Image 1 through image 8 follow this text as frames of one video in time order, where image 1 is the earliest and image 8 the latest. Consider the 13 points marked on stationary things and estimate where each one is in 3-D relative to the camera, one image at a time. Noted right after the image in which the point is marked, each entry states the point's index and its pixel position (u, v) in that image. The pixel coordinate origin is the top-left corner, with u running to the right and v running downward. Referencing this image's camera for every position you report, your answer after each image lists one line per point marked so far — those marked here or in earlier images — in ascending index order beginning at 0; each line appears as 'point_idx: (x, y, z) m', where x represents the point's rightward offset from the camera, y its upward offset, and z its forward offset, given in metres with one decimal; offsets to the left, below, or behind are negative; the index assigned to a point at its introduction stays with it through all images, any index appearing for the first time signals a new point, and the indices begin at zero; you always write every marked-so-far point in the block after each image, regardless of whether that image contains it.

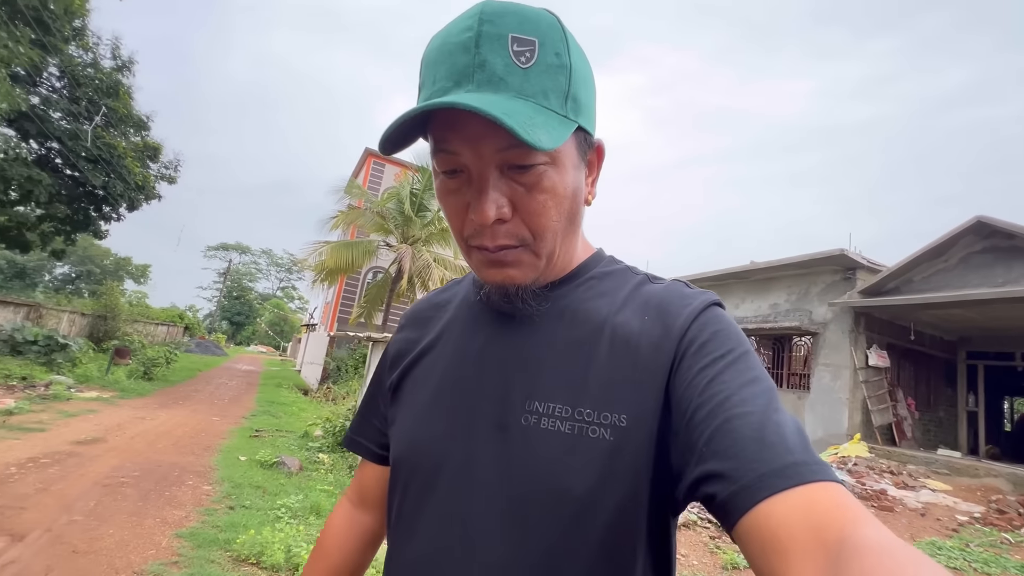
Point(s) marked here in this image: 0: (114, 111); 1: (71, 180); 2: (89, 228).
0: (-11.2, +5.0, +13.5) m
1: (-12.3, +3.0, +13.3) m
2: (-12.8, +1.8, +14.4) m
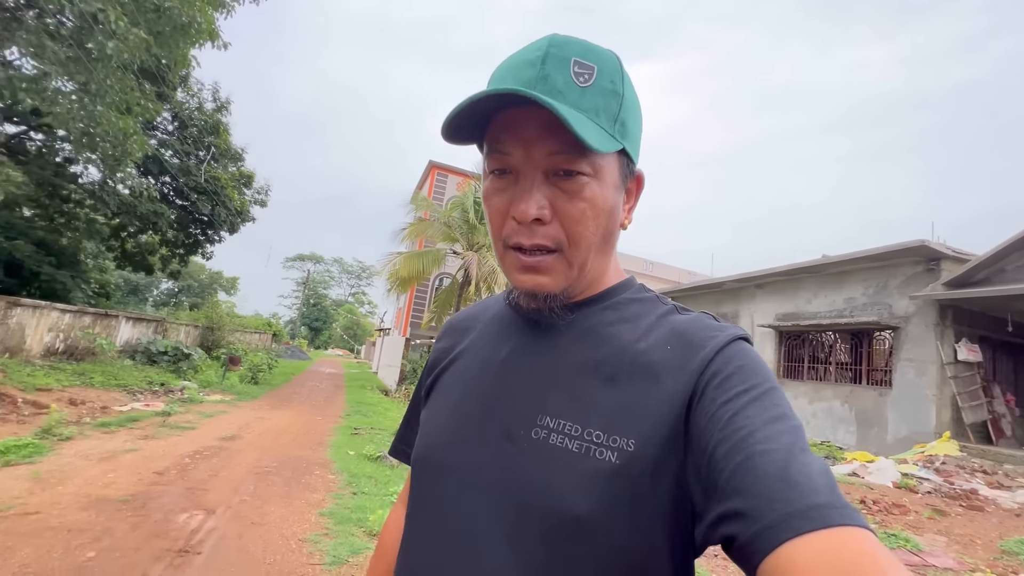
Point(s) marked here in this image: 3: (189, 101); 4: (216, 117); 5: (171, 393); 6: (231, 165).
0: (-9.5, +4.6, +15.3) m
1: (-10.5, +2.5, +15.2) m
2: (-10.8, +1.3, +16.3) m
3: (-9.8, +5.7, +14.5) m
4: (-9.3, +5.4, +15.1) m
5: (-6.9, -2.1, +9.6) m
6: (-9.7, +4.2, +16.5) m
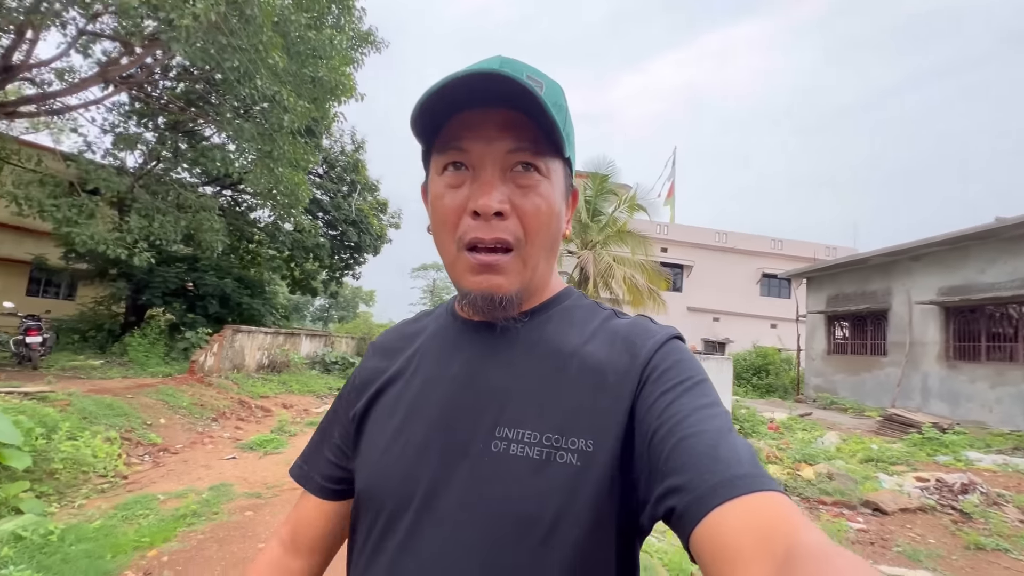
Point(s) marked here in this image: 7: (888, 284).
0: (-5.7, +4.0, +17.6) m
1: (-6.6, +1.8, +17.8) m
2: (-6.5, +0.6, +18.9) m
3: (-6.3, +5.0, +16.9) m
4: (-5.7, +4.8, +17.3) m
5: (-4.0, -2.6, +11.5) m
6: (-5.6, +3.7, +18.8) m
7: (+10.9, +0.1, +13.8) m
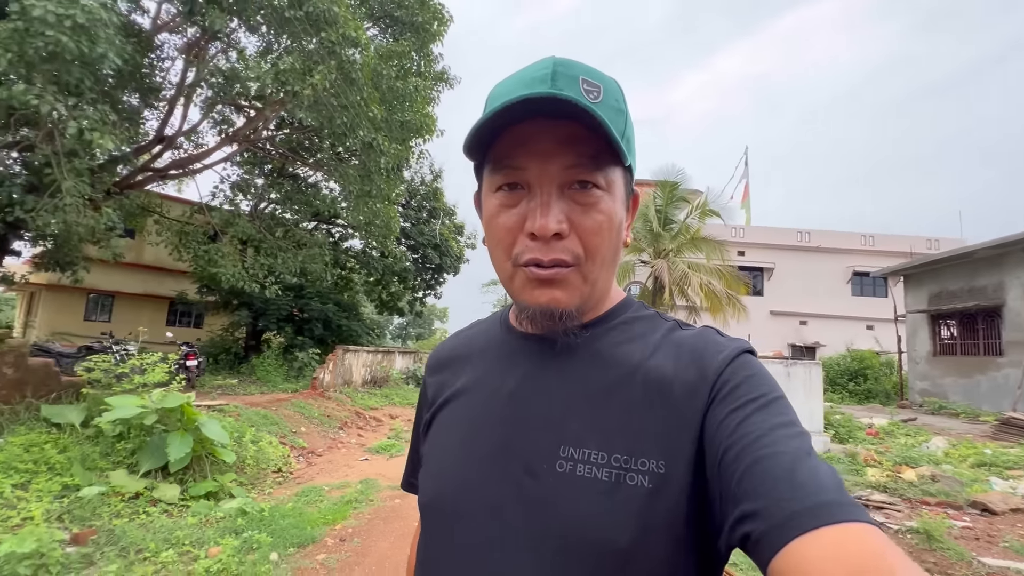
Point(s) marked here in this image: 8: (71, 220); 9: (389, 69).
0: (-3.0, +3.2, +18.9) m
1: (-3.7, +1.0, +19.2) m
2: (-3.4, -0.2, +20.2) m
3: (-3.7, +4.3, +18.4) m
4: (-3.1, +4.1, +18.7) m
5: (-1.9, -3.2, +12.5) m
6: (-2.8, +2.9, +20.1) m
7: (+13.1, +0.3, +12.7) m
8: (-7.1, +1.1, +7.7) m
9: (-2.8, +4.9, +10.7) m
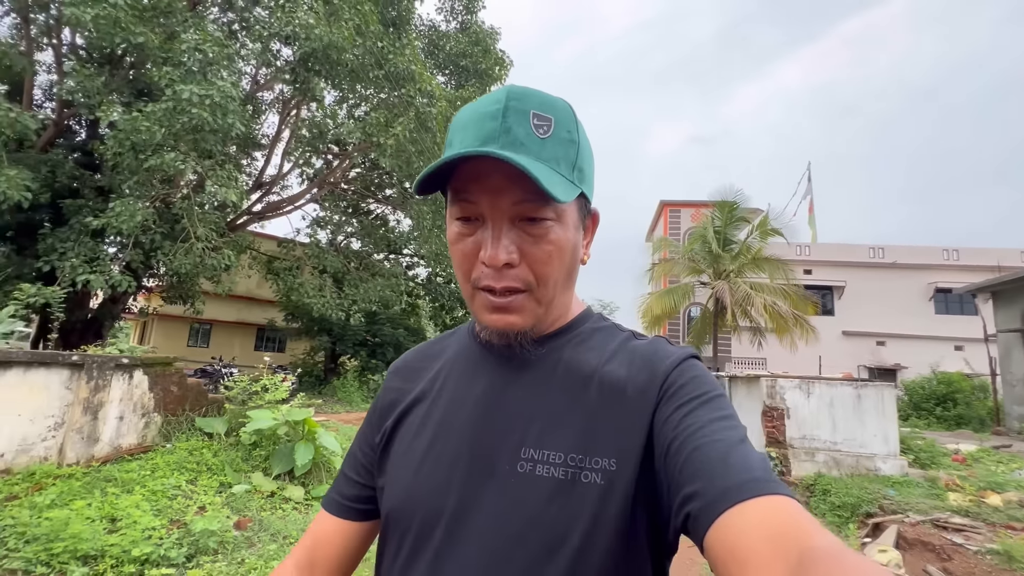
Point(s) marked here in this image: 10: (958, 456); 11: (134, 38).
0: (-0.6, +2.2, +19.8) m
1: (-1.3, 0.0, +20.0) m
2: (-0.8, -1.2, +21.0) m
3: (-1.5, +3.3, +19.4) m
4: (-0.7, +3.1, +19.7) m
5: (-0.1, -3.8, +13.0) m
6: (-0.3, +1.8, +21.0) m
7: (+14.7, -0.1, +11.7) m
8: (-6.0, +0.5, +9.0) m
9: (-1.4, +4.3, +11.7) m
10: (+8.6, -3.2, +9.2) m
11: (-6.4, +4.2, +8.1) m
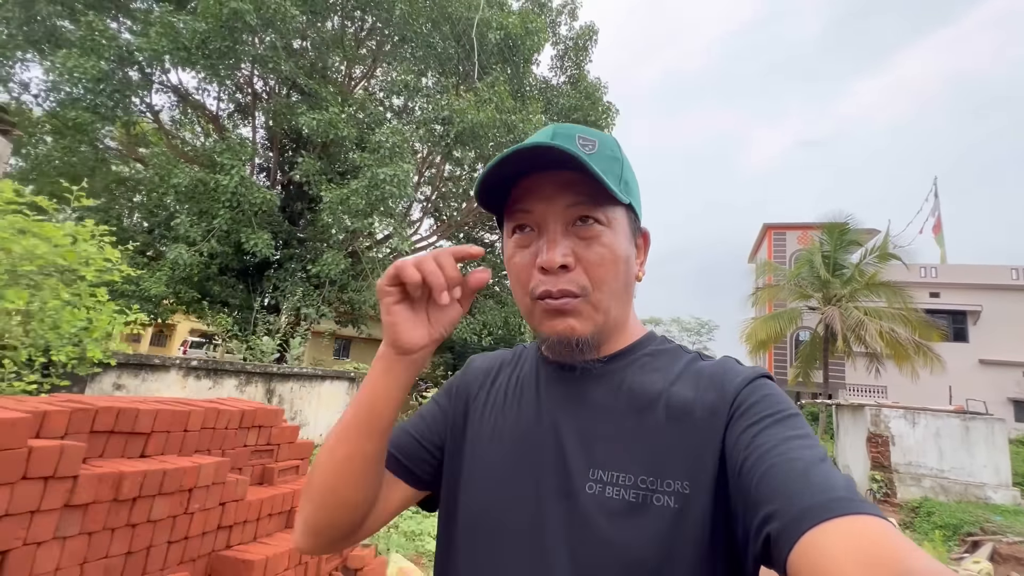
0: (+3.9, +1.2, +21.3) m
1: (+3.3, -1.0, +21.5) m
2: (+3.9, -2.3, +22.3) m
3: (+3.0, +2.3, +21.0) m
4: (+3.7, +2.0, +21.1) m
5: (+3.1, -4.6, +14.3) m
6: (+4.5, +0.8, +22.3) m
7: (+17.4, -0.8, +10.4) m
8: (-3.3, -0.2, +11.6) m
9: (+1.7, +3.5, +13.4) m
10: (+11.0, -3.9, +8.9) m
11: (-3.9, +3.5, +10.9) m
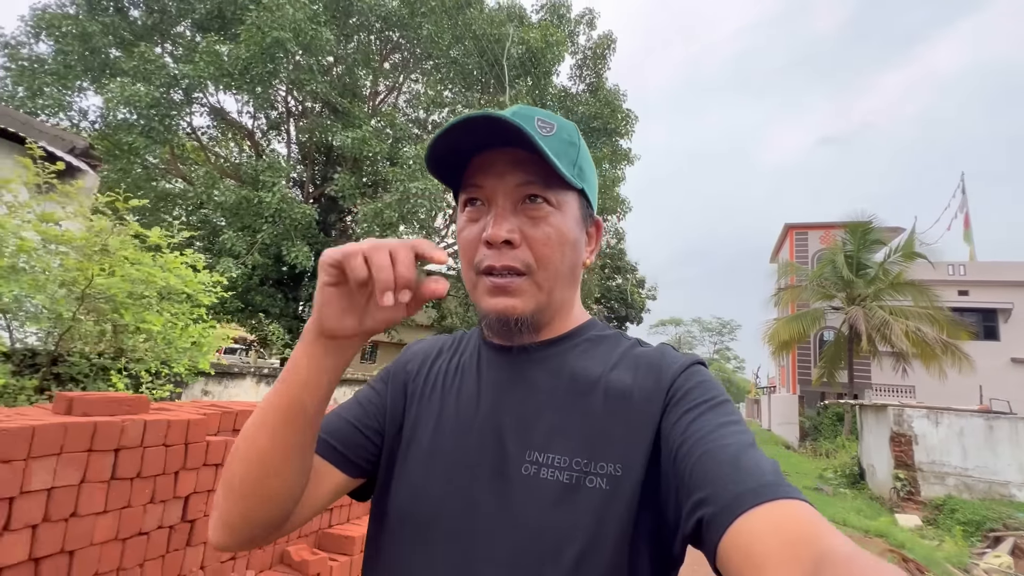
0: (+4.9, +1.0, +21.5) m
1: (+4.3, -1.2, +21.8) m
2: (+4.9, -2.4, +22.6) m
3: (+3.9, +2.1, +21.3) m
4: (+4.7, +1.9, +21.4) m
5: (+3.9, -4.8, +14.5) m
6: (+5.5, +0.6, +22.5) m
7: (+18.0, -0.7, +10.1) m
8: (-2.7, -0.4, +12.1) m
9: (+2.3, +3.4, +13.8) m
10: (+11.5, -3.9, +8.9) m
11: (-3.4, +3.3, +11.4) m
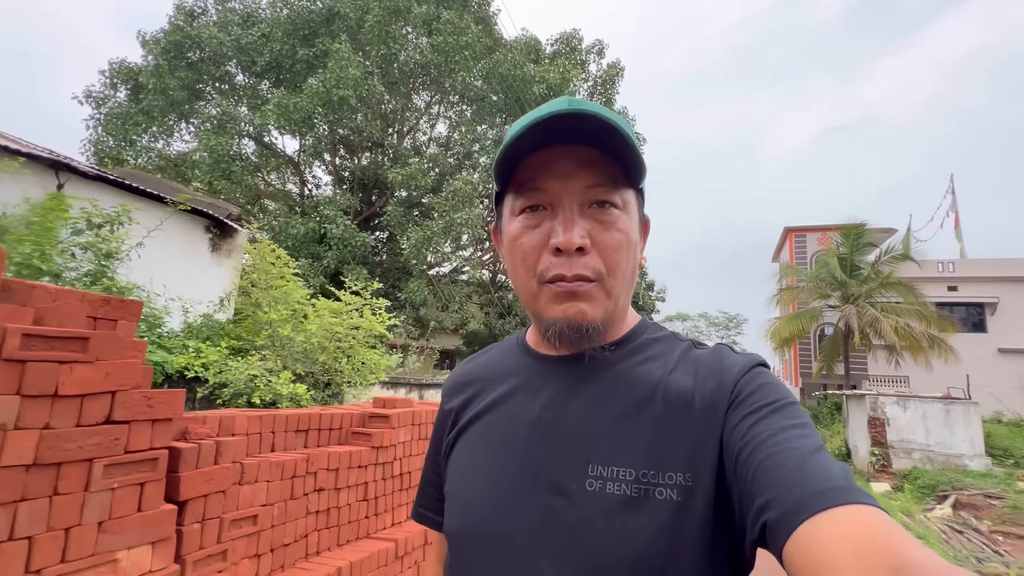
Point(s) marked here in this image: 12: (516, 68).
0: (+5.8, +0.9, +23.2) m
1: (+5.2, -1.4, +23.4) m
2: (+5.9, -2.6, +24.2) m
3: (+4.8, +1.9, +23.0) m
4: (+5.6, +1.7, +23.0) m
5: (+4.9, -5.0, +16.2) m
6: (+6.4, +0.5, +24.1) m
7: (+18.8, -0.6, +11.7) m
8: (-1.9, -0.8, +13.8) m
9: (+3.1, +3.1, +15.4) m
10: (+12.4, -3.9, +10.5) m
11: (-2.6, +2.9, +13.2) m
12: (+0.1, +6.6, +14.4) m
